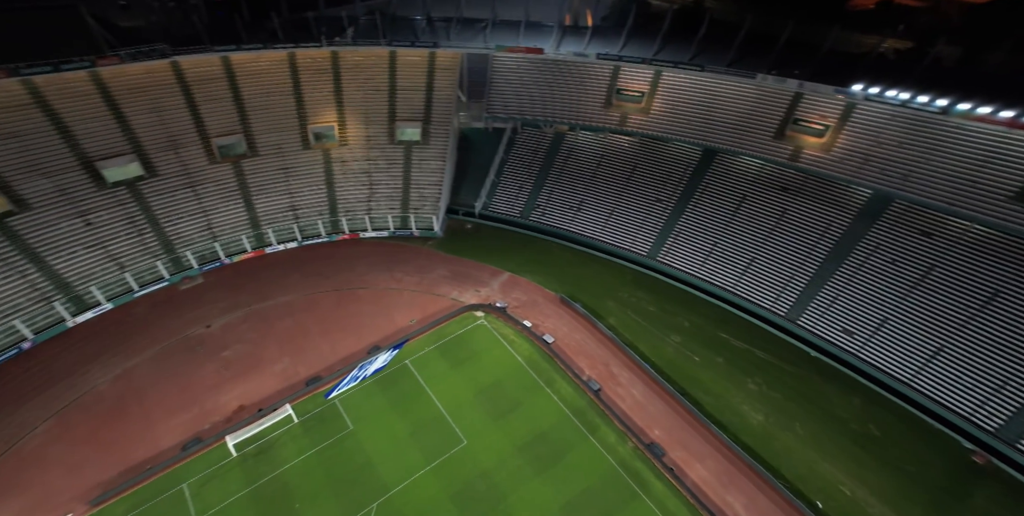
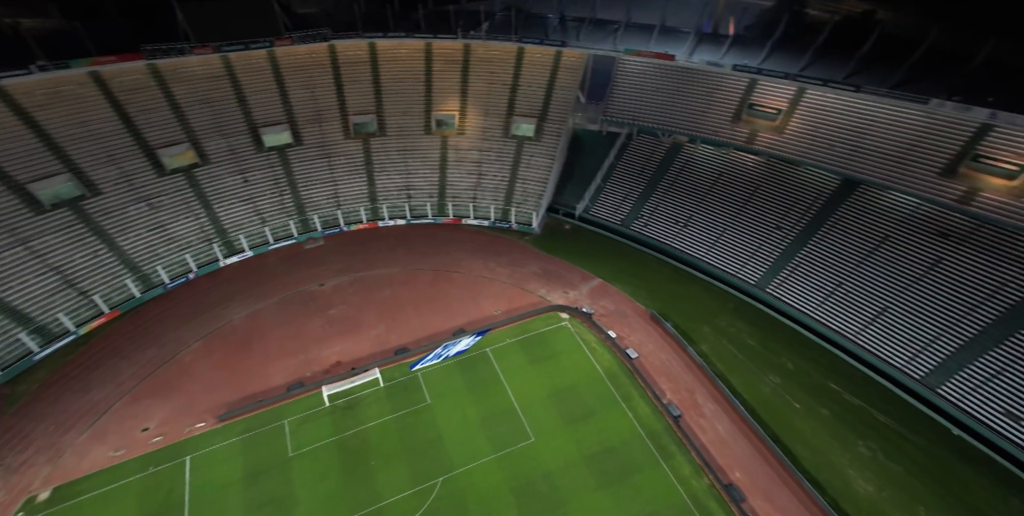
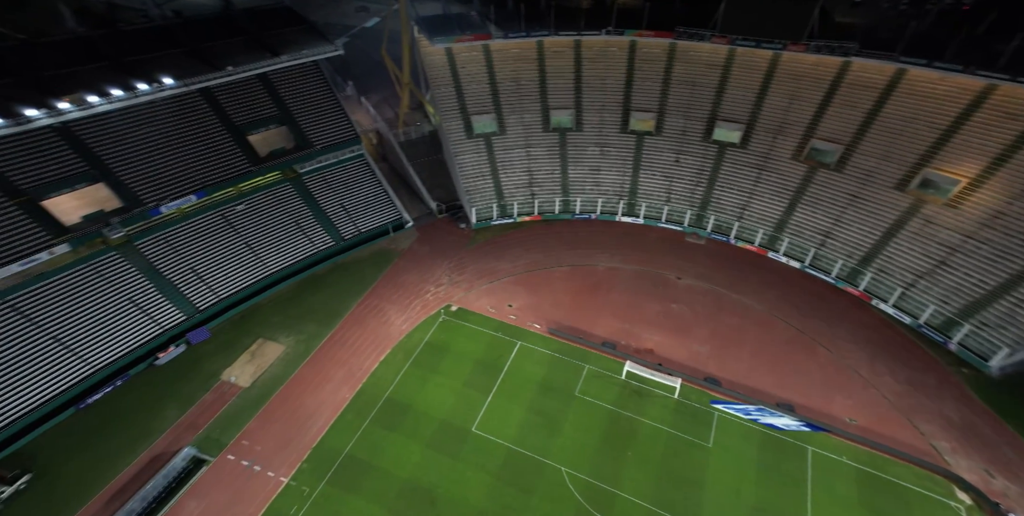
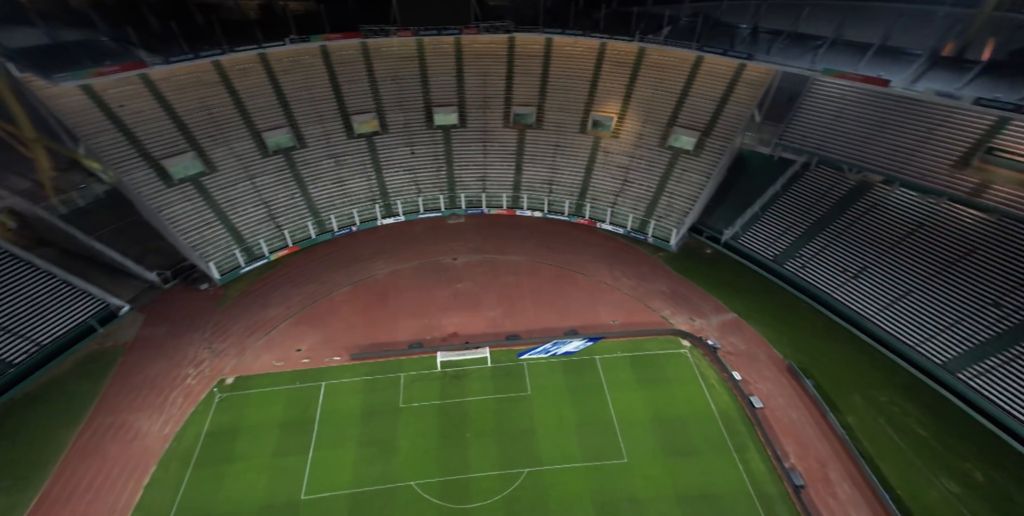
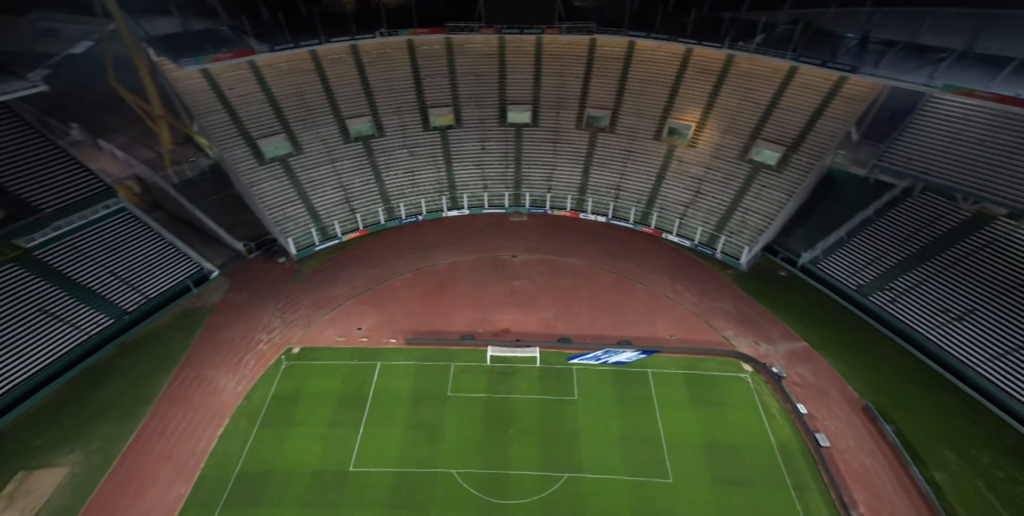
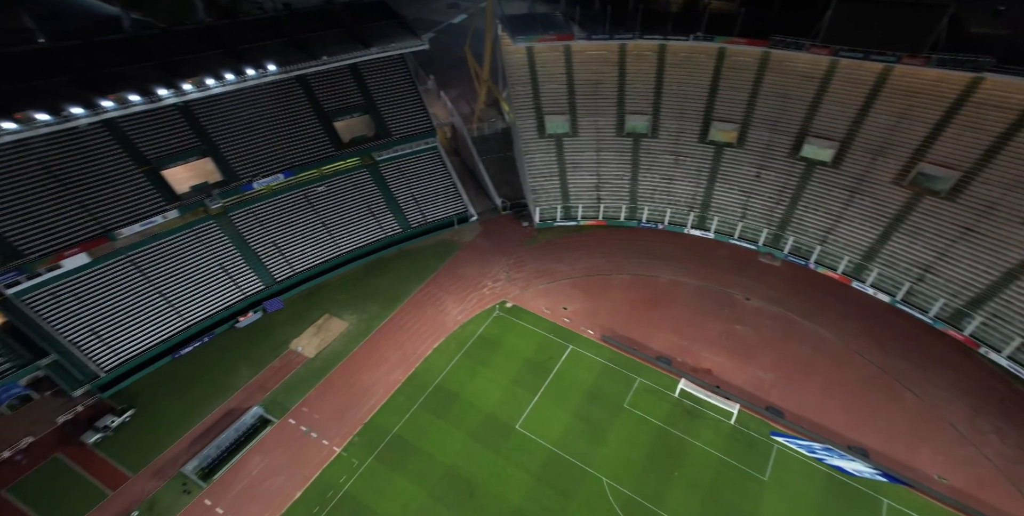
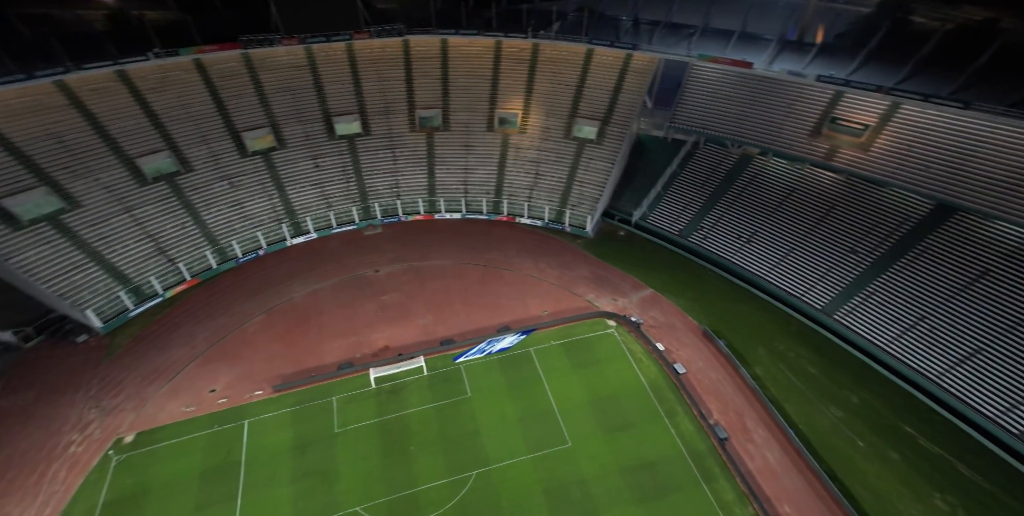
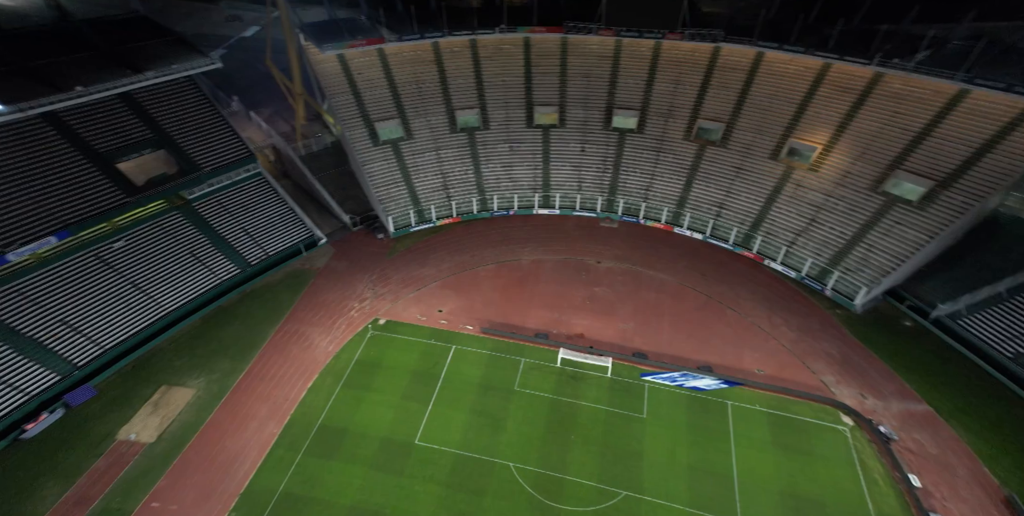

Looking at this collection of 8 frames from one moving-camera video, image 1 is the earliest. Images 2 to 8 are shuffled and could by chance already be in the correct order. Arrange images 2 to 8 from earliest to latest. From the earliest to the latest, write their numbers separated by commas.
2, 7, 4, 5, 8, 3, 6
